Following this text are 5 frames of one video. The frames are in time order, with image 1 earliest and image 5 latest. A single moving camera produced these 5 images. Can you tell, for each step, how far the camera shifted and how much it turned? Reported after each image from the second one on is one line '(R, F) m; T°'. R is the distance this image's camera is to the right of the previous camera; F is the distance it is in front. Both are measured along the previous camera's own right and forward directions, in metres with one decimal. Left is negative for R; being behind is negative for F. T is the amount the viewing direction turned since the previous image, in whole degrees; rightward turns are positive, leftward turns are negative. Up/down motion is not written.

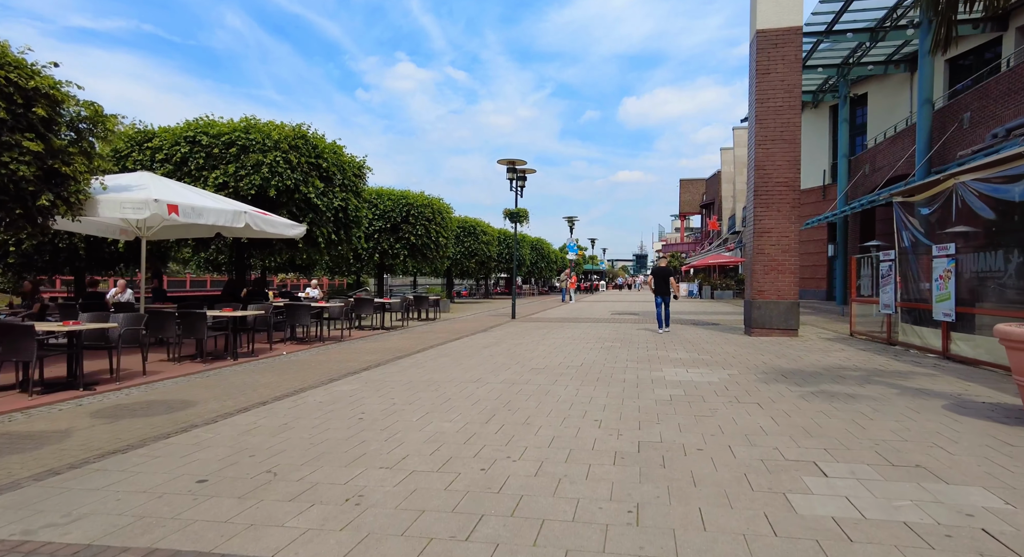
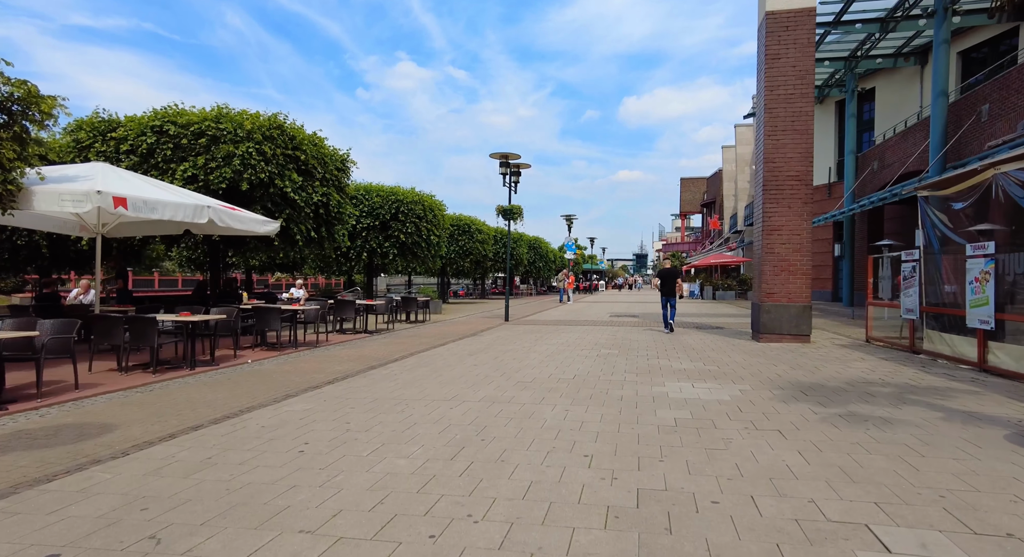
(+0.2, +0.9) m; 0°
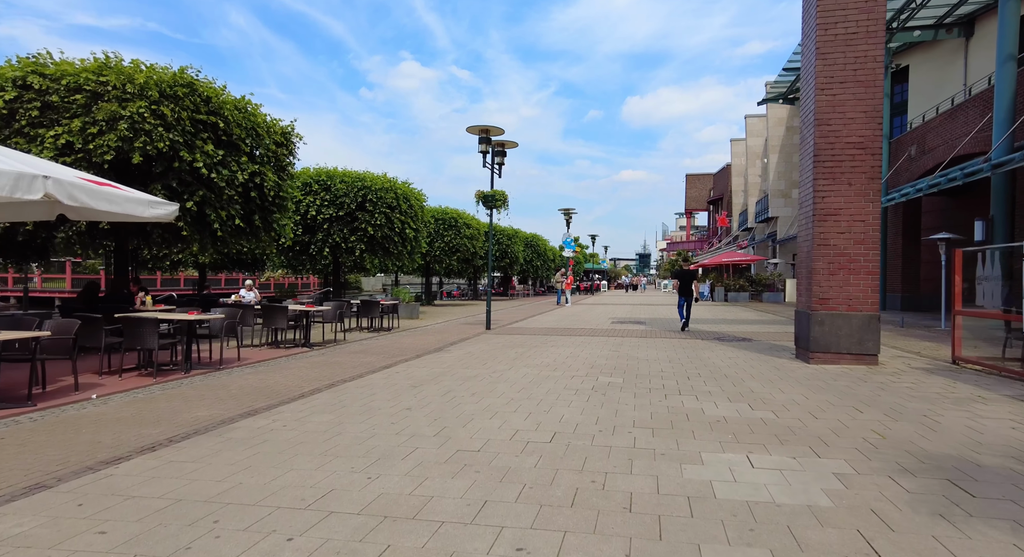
(+0.6, +3.0) m; 0°
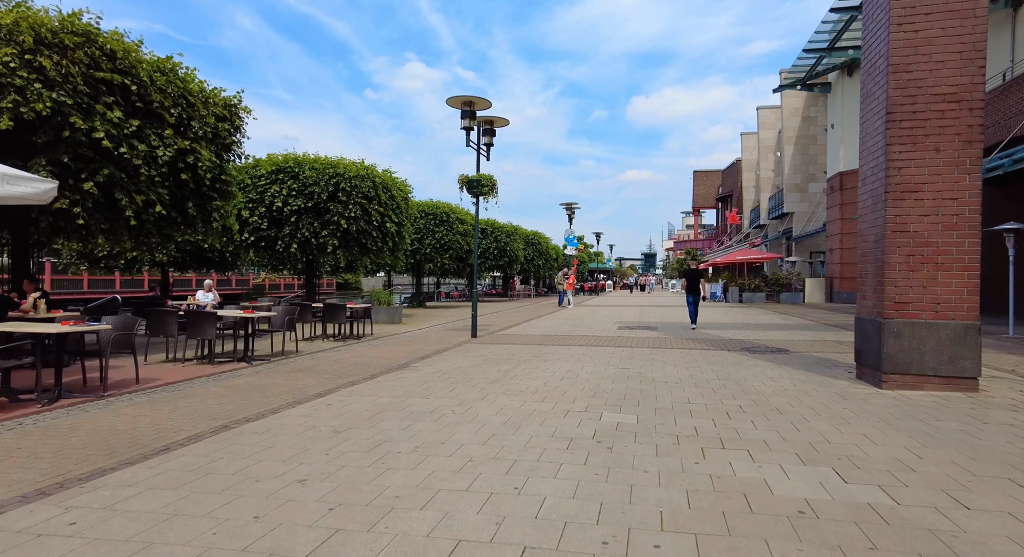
(+0.4, +2.2) m; -1°
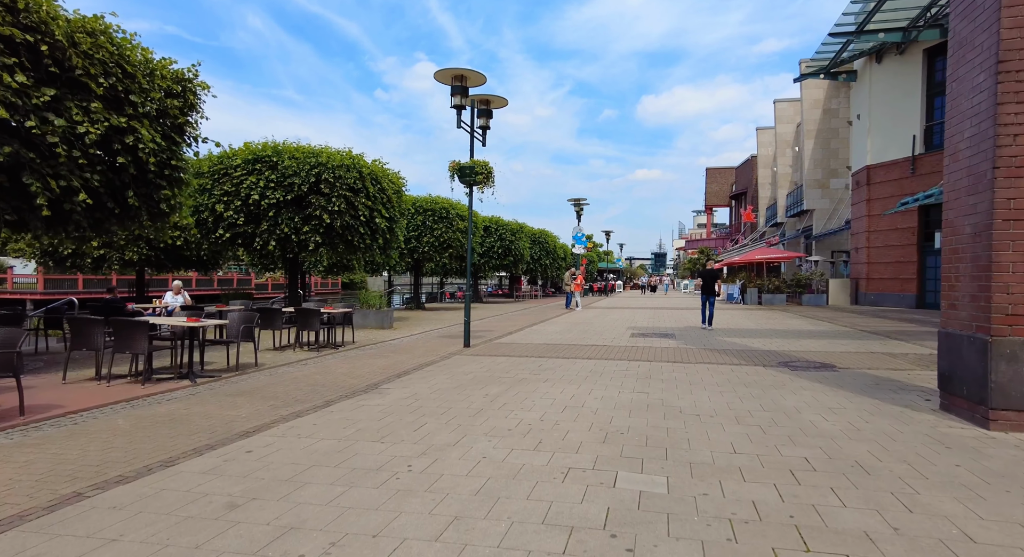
(+0.2, +1.7) m; -1°
